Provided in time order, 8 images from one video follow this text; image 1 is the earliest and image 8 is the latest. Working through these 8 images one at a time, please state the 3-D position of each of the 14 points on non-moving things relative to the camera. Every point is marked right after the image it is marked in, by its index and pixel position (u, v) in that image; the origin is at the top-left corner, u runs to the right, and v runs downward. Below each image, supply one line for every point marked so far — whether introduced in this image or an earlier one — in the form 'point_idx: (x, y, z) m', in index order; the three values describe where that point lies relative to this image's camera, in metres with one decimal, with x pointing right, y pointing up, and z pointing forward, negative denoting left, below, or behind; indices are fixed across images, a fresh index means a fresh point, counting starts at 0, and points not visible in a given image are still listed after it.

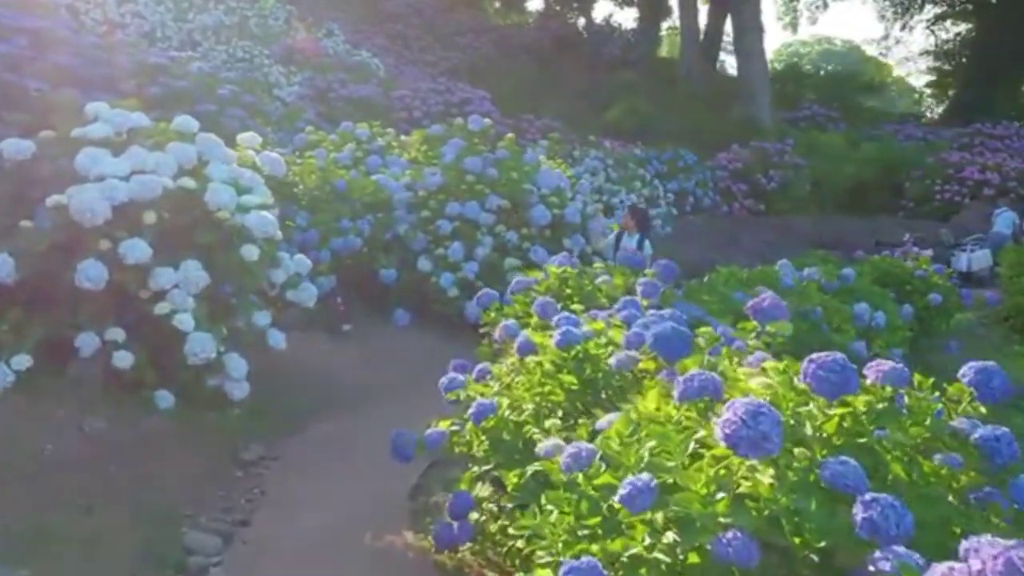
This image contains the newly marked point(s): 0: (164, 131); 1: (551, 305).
0: (-2.1, +1.0, +5.5) m
1: (+0.2, -0.1, +4.4) m
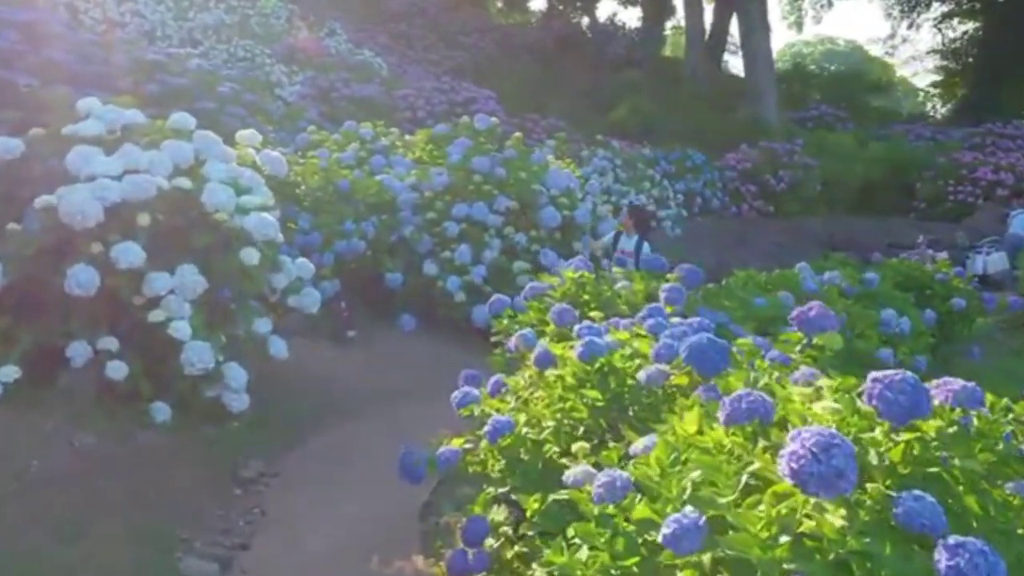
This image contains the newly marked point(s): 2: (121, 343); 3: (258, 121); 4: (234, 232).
0: (-2.0, +0.9, +5.3) m
1: (+0.3, -0.1, +4.2) m
2: (-2.1, -0.3, +4.8) m
3: (-2.4, +1.6, +8.8) m
4: (-1.5, +0.3, +5.0) m
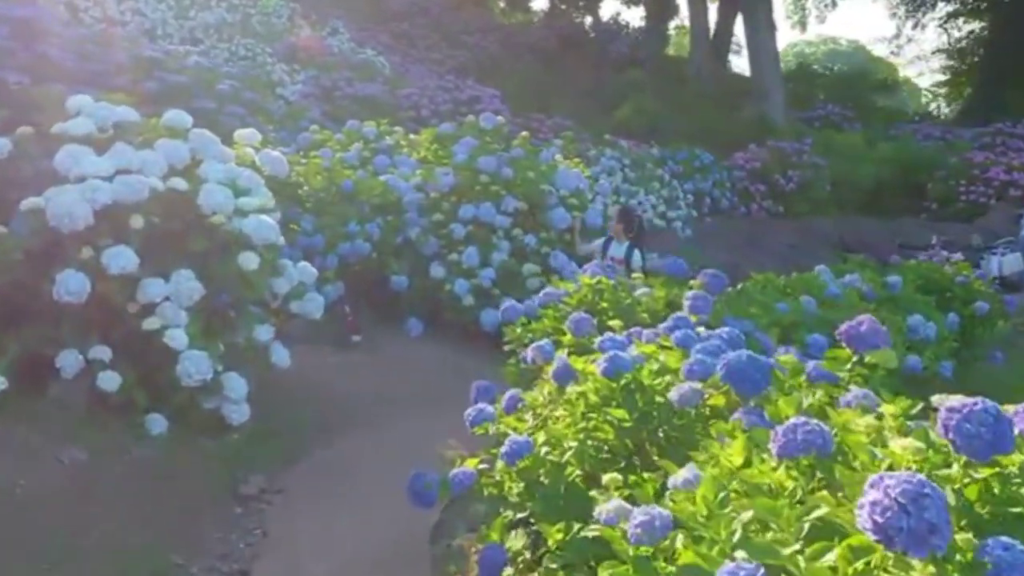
0: (-2.0, +0.9, +5.1) m
1: (+0.3, -0.1, +3.9) m
2: (-2.0, -0.3, +4.6) m
3: (-2.4, +1.6, +8.5) m
4: (-1.5, +0.3, +4.8) m
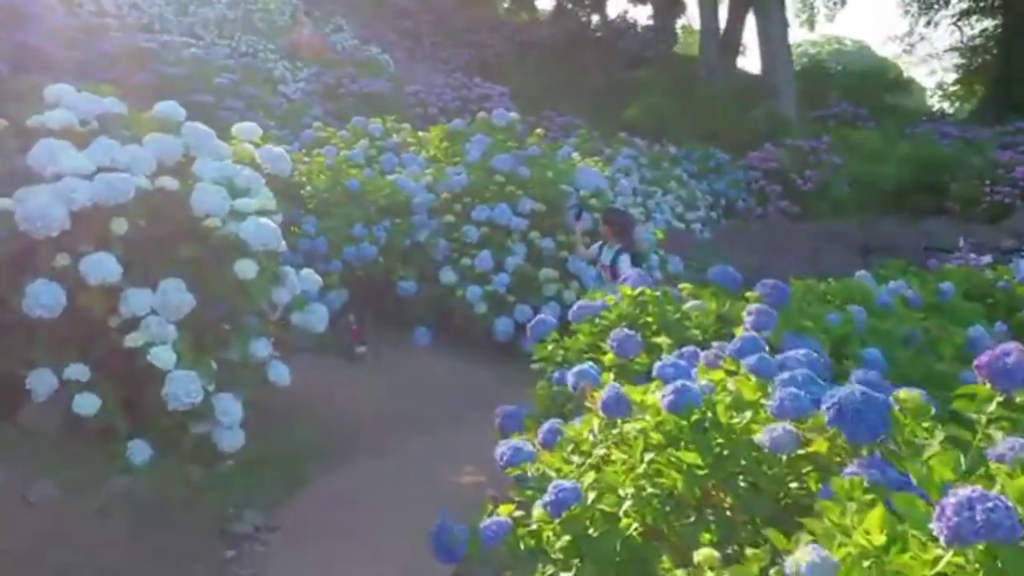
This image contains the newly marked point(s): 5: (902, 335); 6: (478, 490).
0: (-1.8, +0.8, +4.6) m
1: (+0.5, -0.2, +3.4) m
2: (-1.9, -0.4, +4.1) m
3: (-2.2, +1.5, +8.1) m
4: (-1.3, +0.2, +4.3) m
5: (+2.2, -0.3, +5.2) m
6: (-0.2, -1.1, +5.0) m
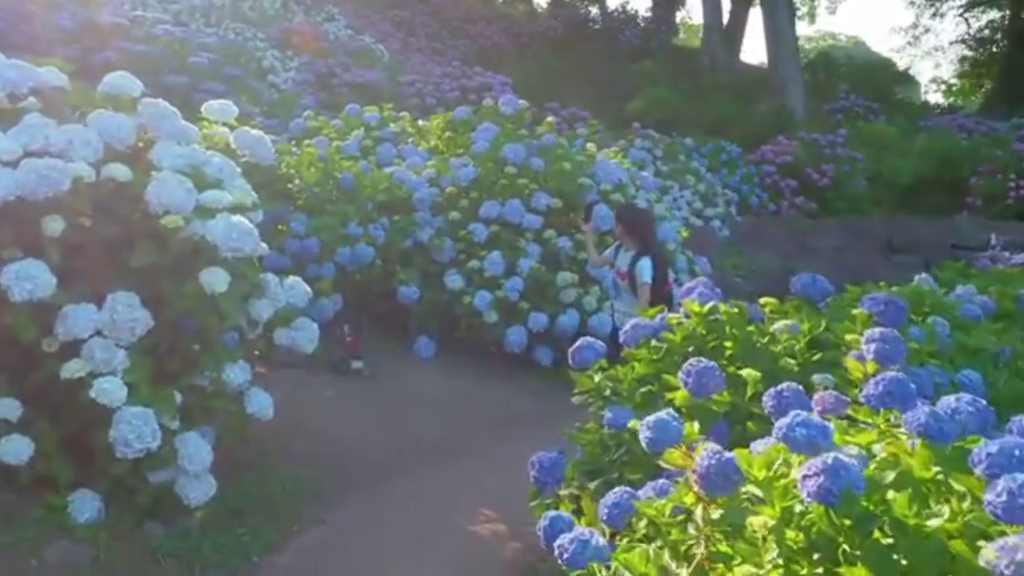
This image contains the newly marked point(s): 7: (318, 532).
0: (-1.7, +0.8, +3.7) m
1: (+0.6, -0.3, +2.6) m
2: (-1.8, -0.4, +3.3) m
3: (-2.1, +1.5, +7.2) m
4: (-1.2, +0.2, +3.5) m
5: (+2.4, -0.3, +4.4) m
6: (-0.1, -1.2, +4.2) m
7: (-0.9, -1.1, +4.1) m
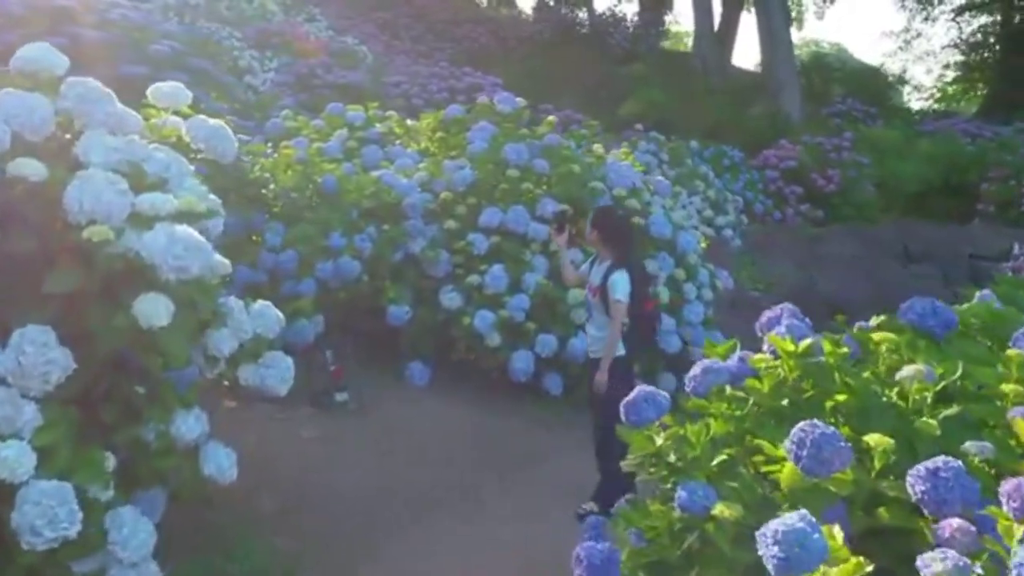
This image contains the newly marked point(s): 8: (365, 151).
0: (-1.7, +0.7, +3.0) m
1: (+0.7, -0.3, +1.9) m
2: (-1.7, -0.5, +2.5) m
3: (-2.1, +1.3, +6.4) m
4: (-1.1, +0.1, +2.7) m
5: (+2.4, -0.4, +3.7) m
6: (0.0, -1.2, +3.4) m
7: (-0.8, -1.2, +3.3) m
8: (-1.0, +0.9, +6.1) m
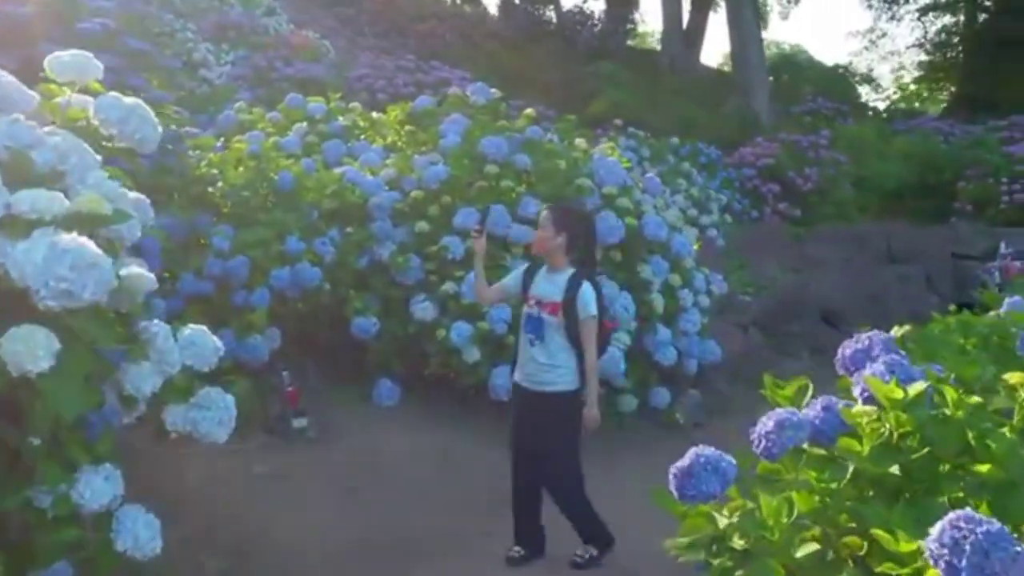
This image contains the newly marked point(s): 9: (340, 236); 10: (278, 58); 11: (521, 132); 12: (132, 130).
0: (-1.7, +0.6, +2.3) m
1: (+0.7, -0.4, +1.3) m
2: (-1.6, -0.6, +1.8) m
3: (-2.3, +1.3, +5.7) m
4: (-1.1, 0.0, +2.0) m
5: (+2.4, -0.4, +3.2) m
6: (0.0, -1.3, +2.8) m
7: (-0.8, -1.3, +2.7) m
8: (-1.1, +0.9, +5.4) m
9: (-0.9, +0.3, +5.0) m
10: (-3.0, +2.9, +11.5) m
11: (+0.1, +1.0, +5.7) m
12: (-1.1, +0.5, +2.7) m
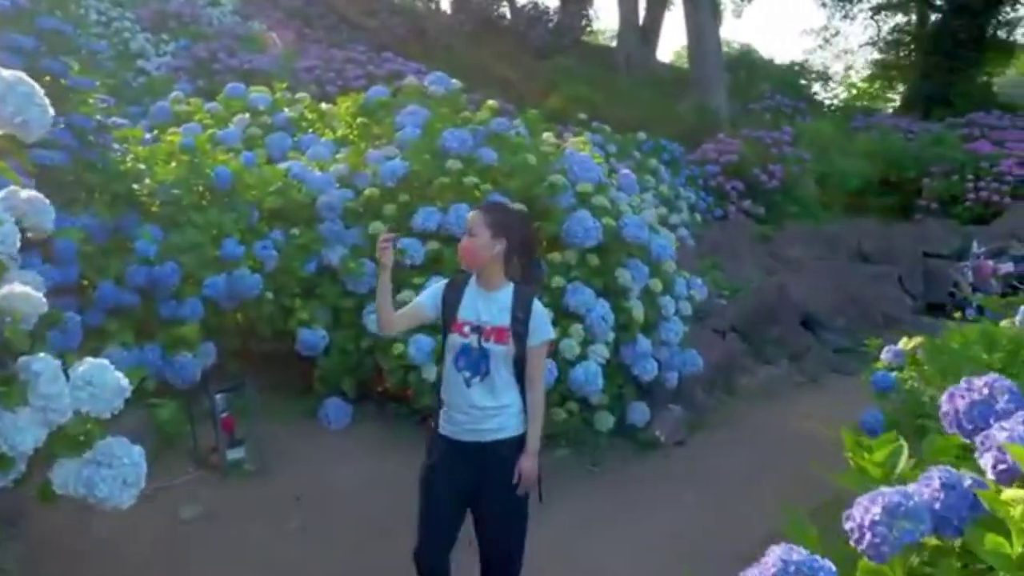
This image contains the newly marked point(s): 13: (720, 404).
0: (-1.7, +0.6, +1.7) m
1: (+0.8, -0.4, +0.8) m
2: (-1.6, -0.7, +1.2) m
3: (-2.5, +1.2, +5.1) m
4: (-1.1, 0.0, +1.4) m
5: (+2.3, -0.5, +2.8) m
6: (0.0, -1.3, +2.2) m
7: (-0.8, -1.3, +2.1) m
8: (-1.3, +0.8, +4.8) m
9: (-1.1, +0.2, +4.4) m
10: (-3.5, +2.9, +10.8) m
11: (-0.1, +0.9, +5.2) m
12: (-1.1, +0.4, +2.1) m
13: (+1.4, -0.8, +6.2) m
